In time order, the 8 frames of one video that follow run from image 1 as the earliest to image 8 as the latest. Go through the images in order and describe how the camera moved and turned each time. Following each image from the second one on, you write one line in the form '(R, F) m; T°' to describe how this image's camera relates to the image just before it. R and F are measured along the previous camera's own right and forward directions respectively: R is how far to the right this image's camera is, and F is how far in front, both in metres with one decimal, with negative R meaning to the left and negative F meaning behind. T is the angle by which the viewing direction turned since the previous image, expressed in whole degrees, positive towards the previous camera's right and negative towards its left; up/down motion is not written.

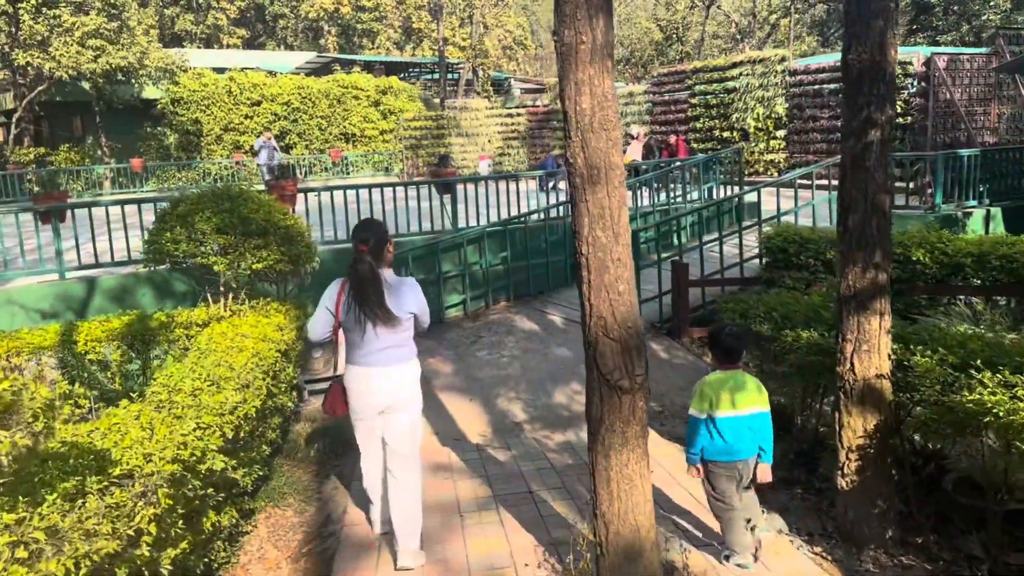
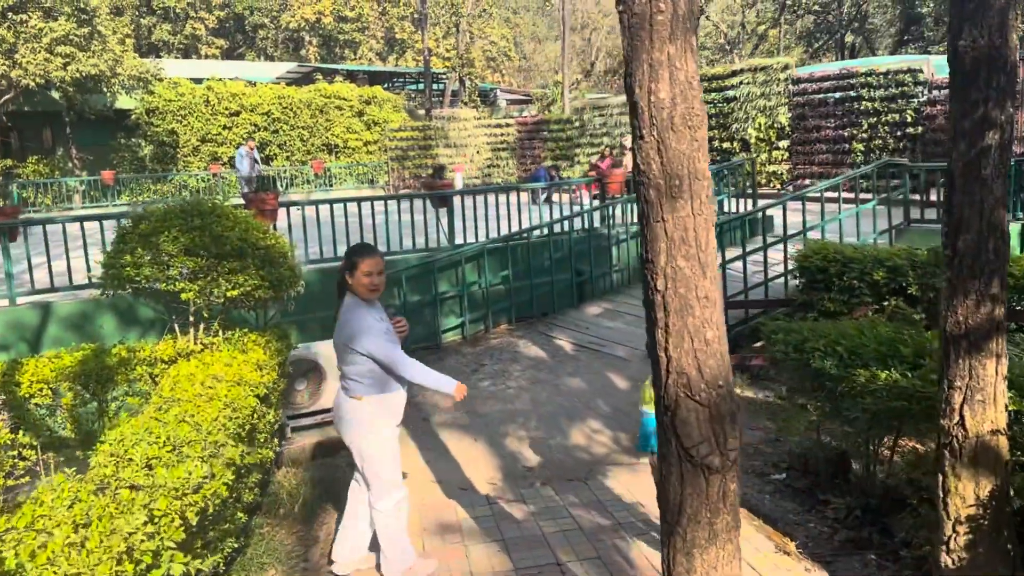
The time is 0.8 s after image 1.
(-0.2, +0.7) m; +1°
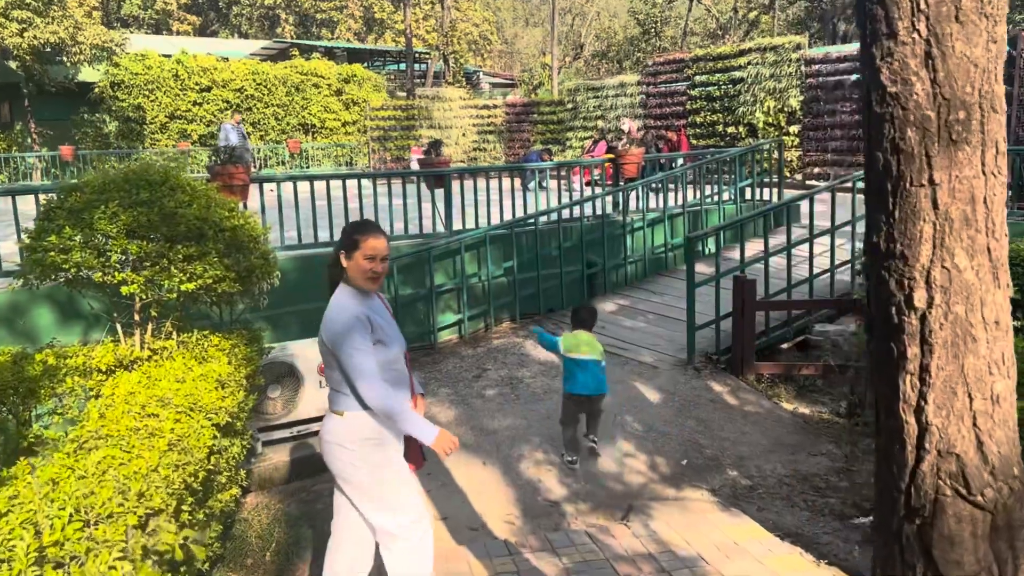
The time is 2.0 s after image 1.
(-0.3, +1.0) m; +2°
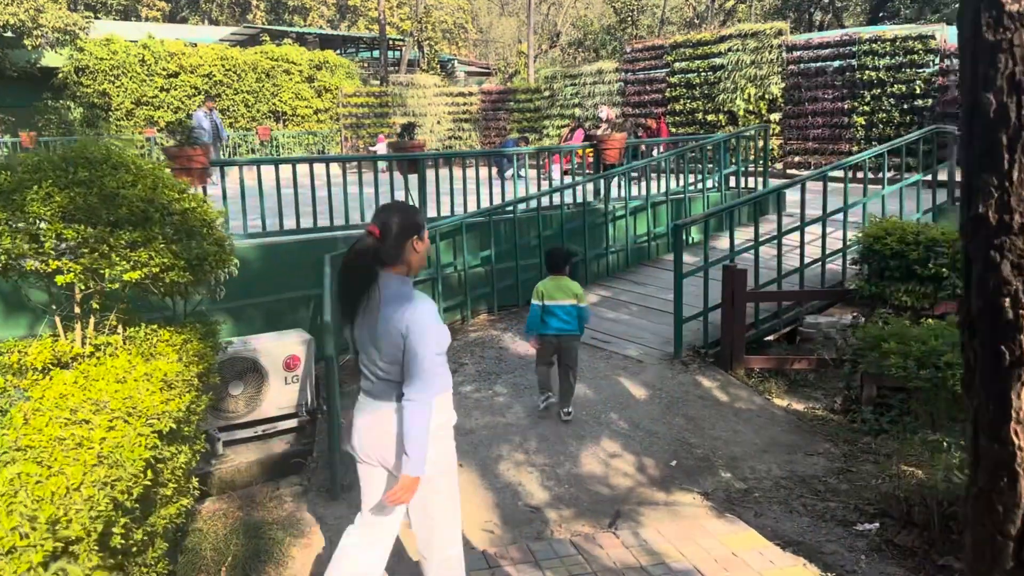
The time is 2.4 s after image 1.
(0.0, +0.3) m; +2°
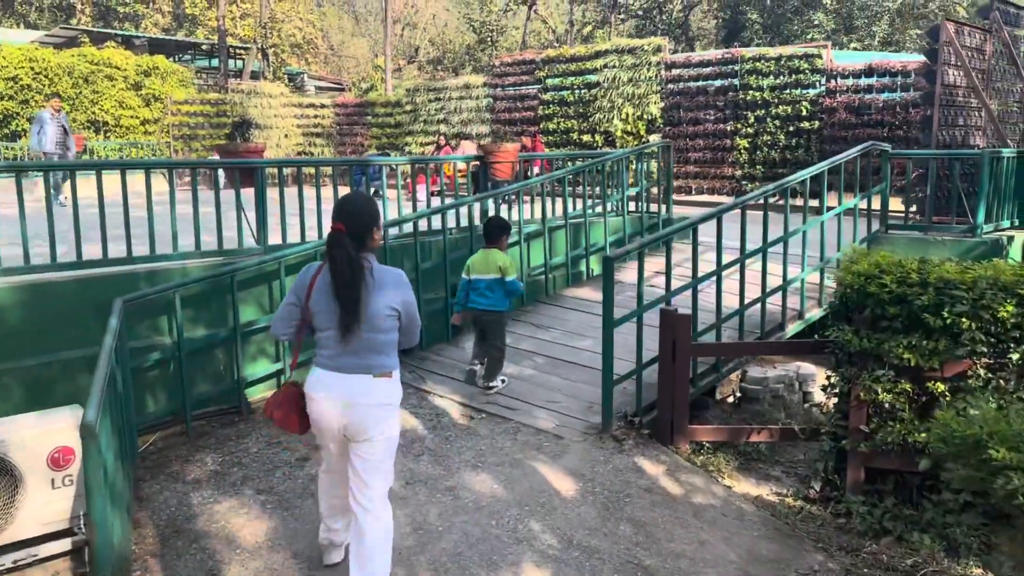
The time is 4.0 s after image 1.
(-0.1, +1.5) m; +10°
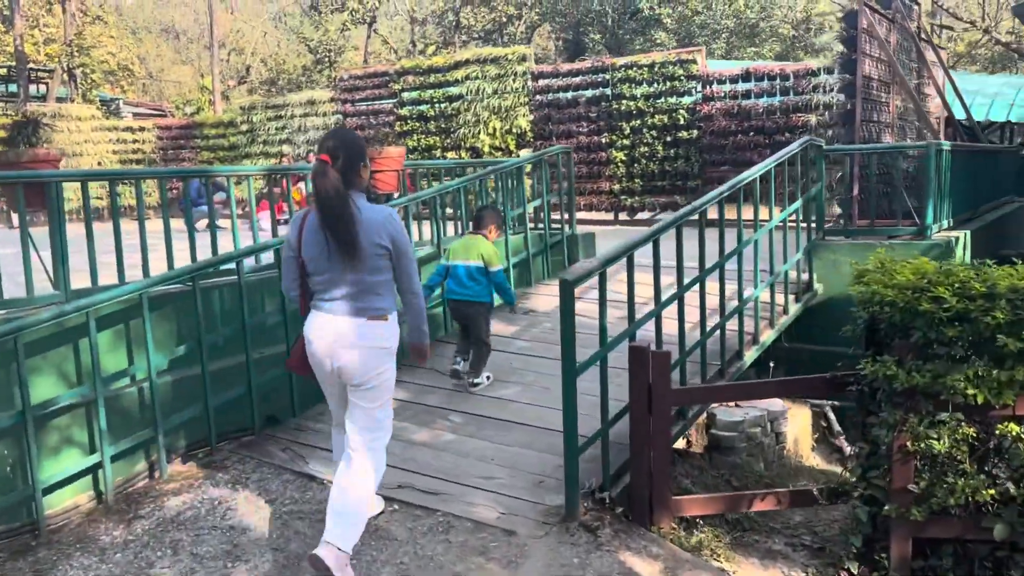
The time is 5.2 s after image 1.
(-0.3, +1.2) m; +10°
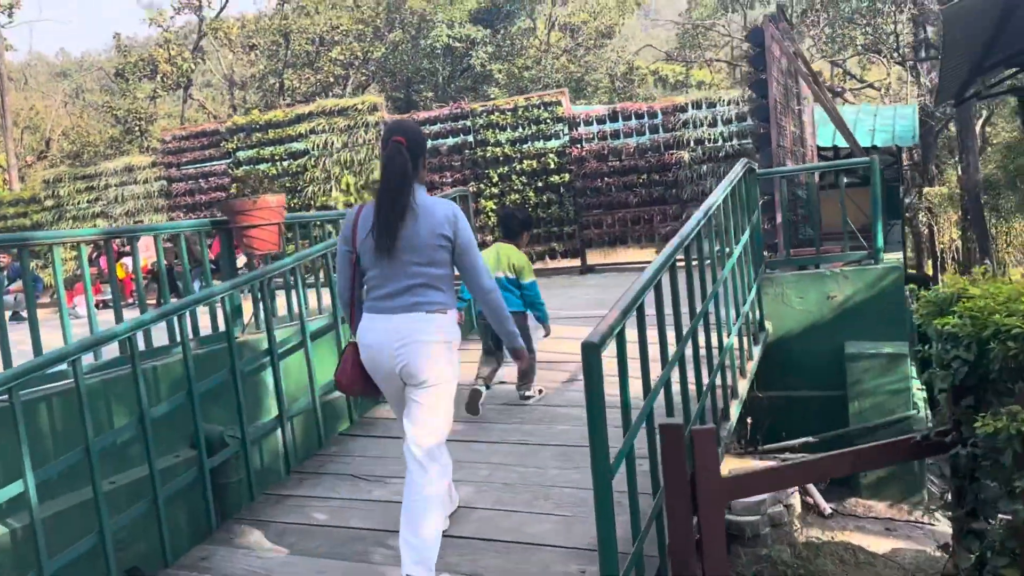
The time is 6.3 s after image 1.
(-0.4, +1.0) m; +11°
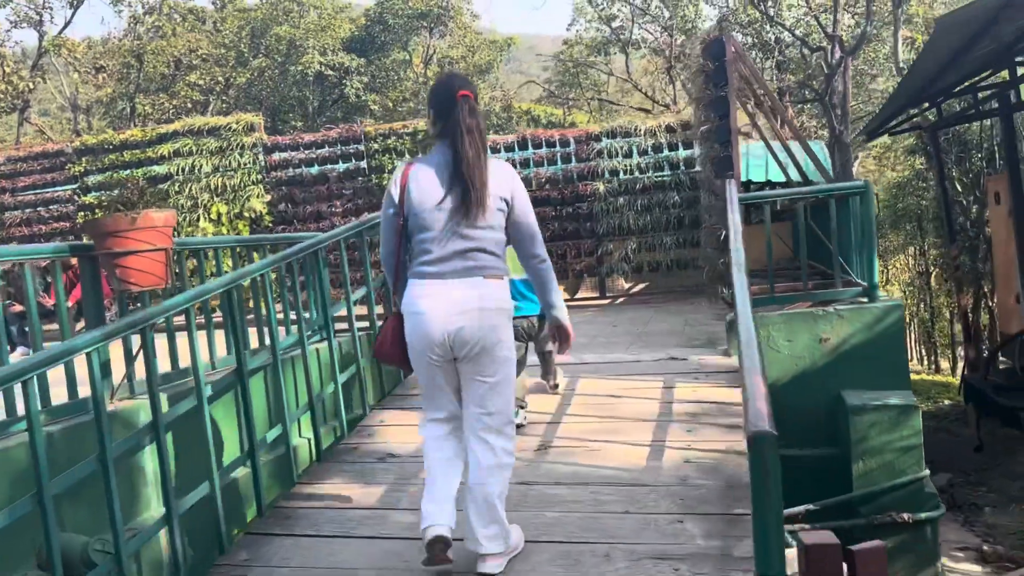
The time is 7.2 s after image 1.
(-0.4, +0.9) m; +9°
